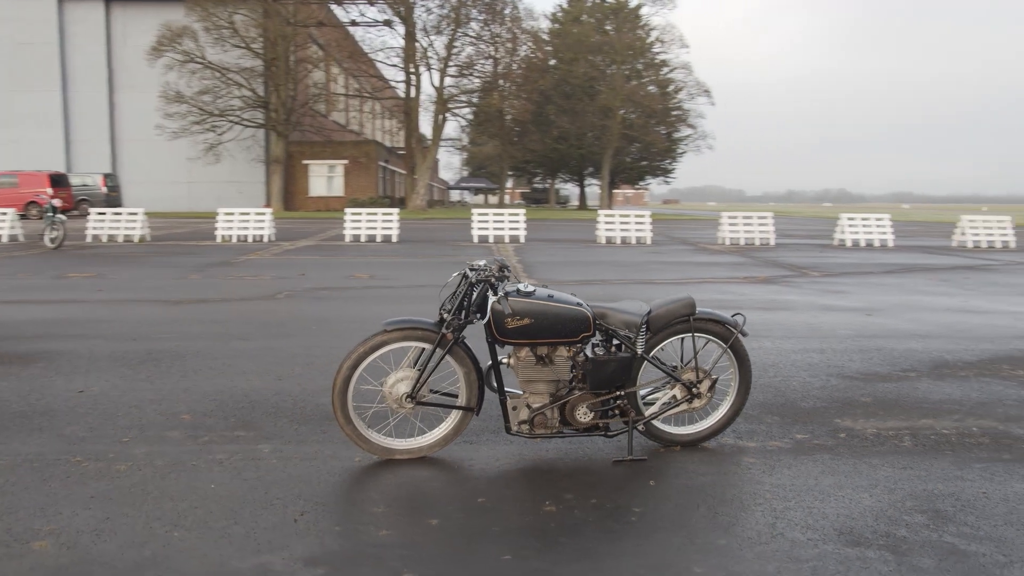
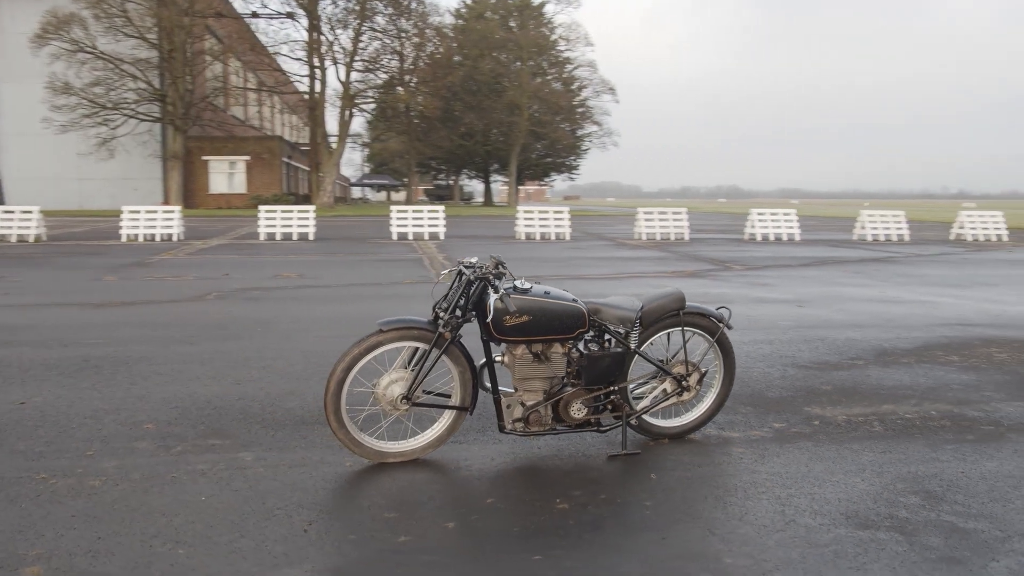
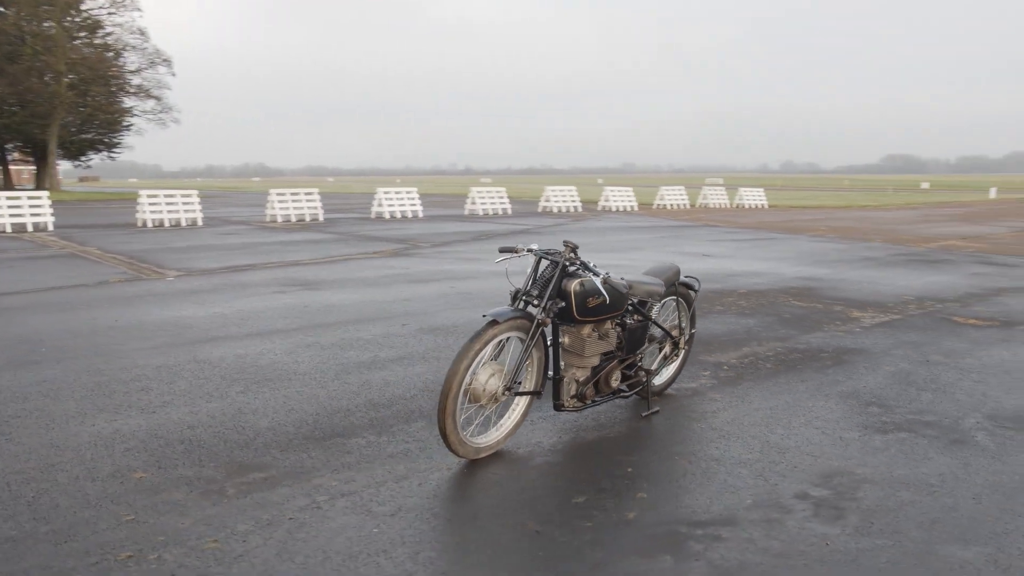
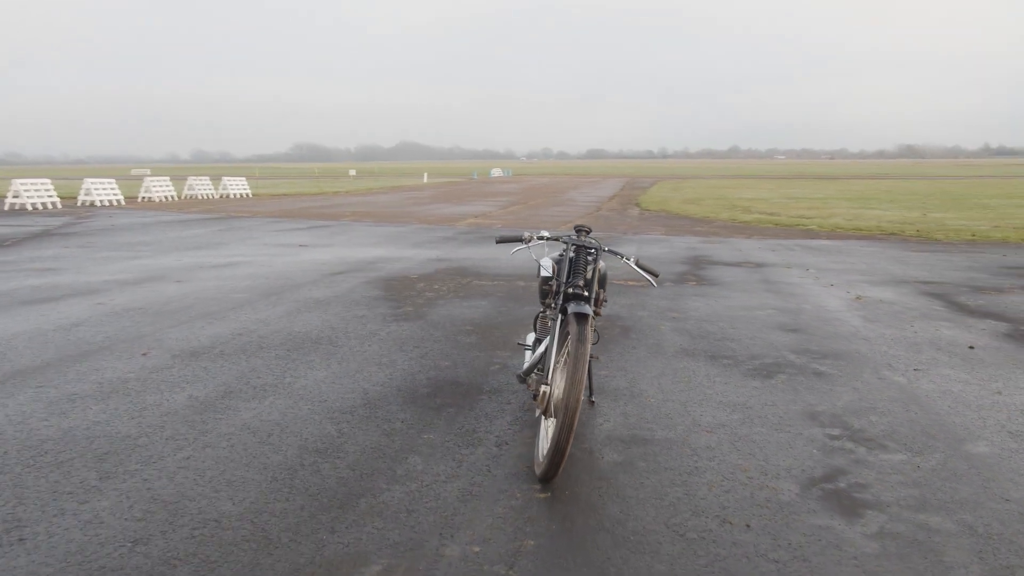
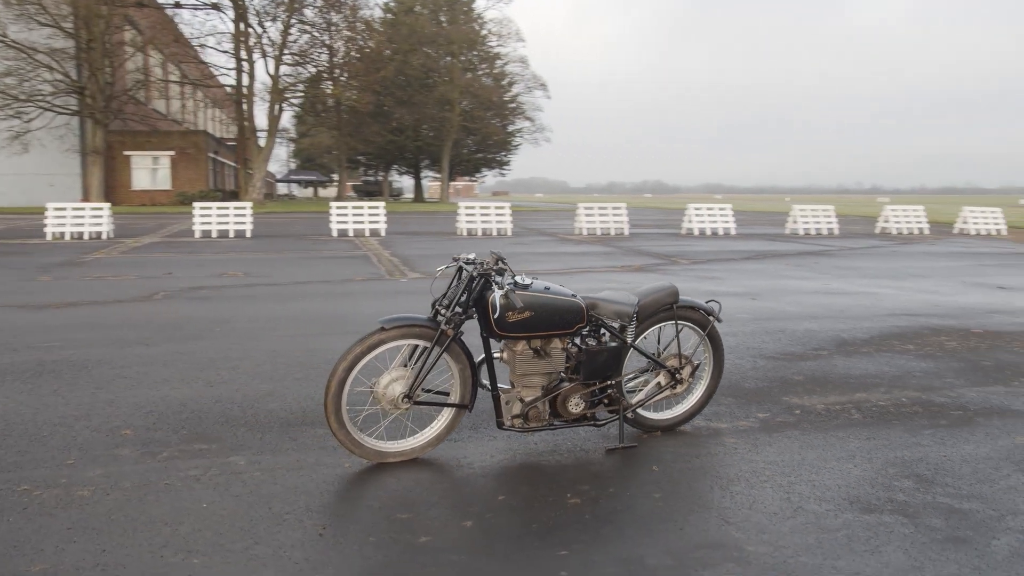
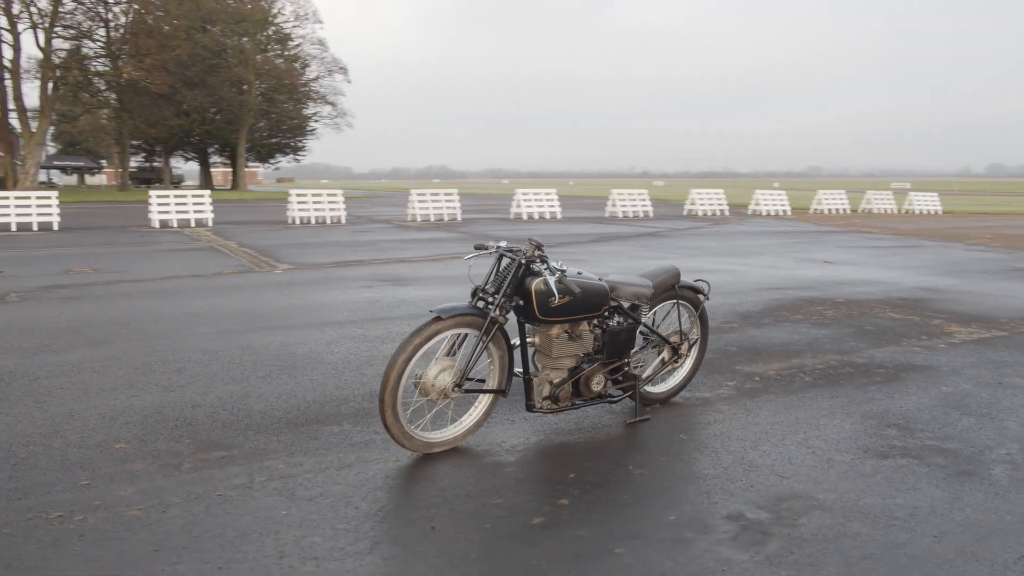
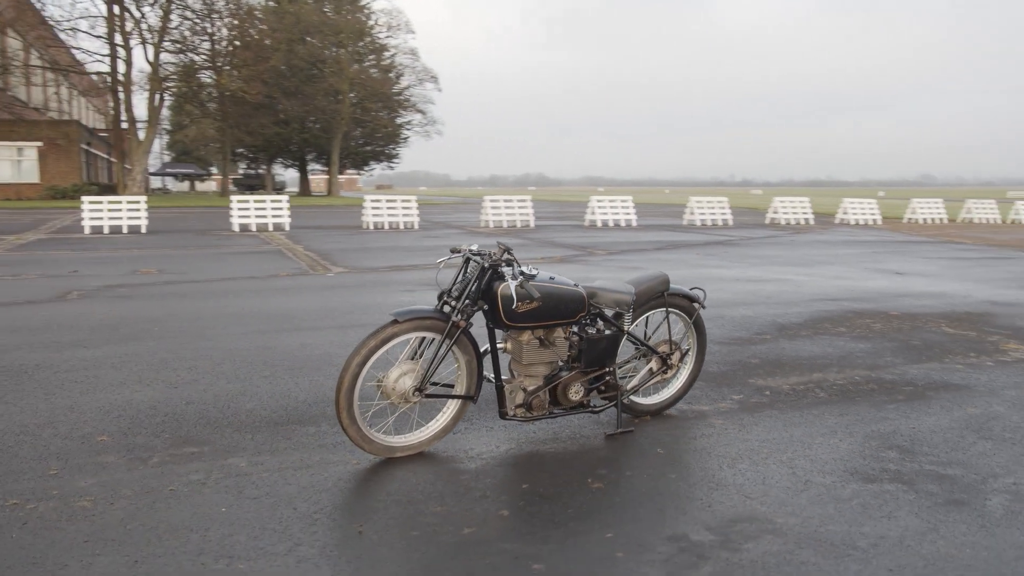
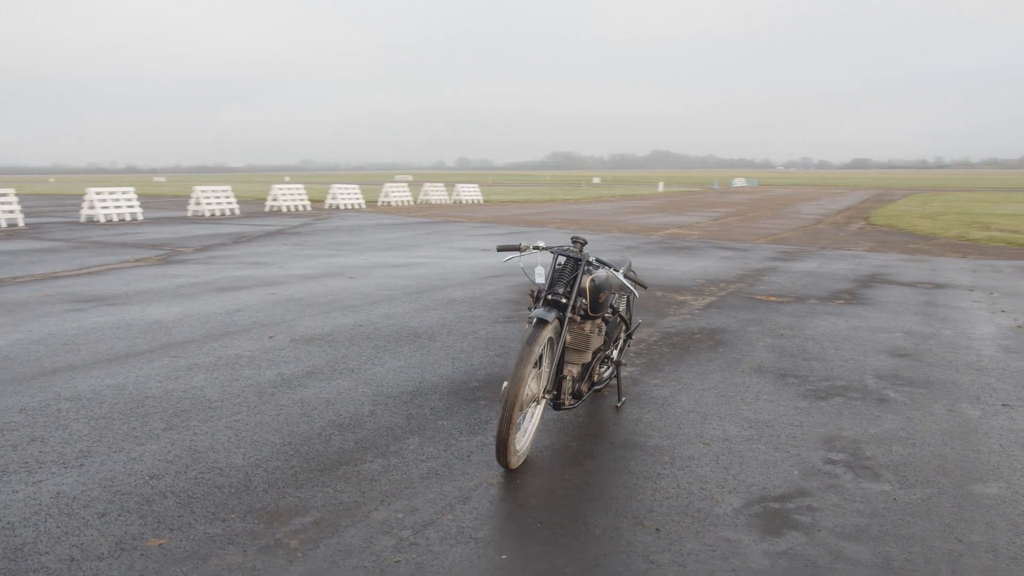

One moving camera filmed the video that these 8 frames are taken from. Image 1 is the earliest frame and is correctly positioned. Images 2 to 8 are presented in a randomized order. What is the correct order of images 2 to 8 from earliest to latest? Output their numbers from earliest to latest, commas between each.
2, 5, 7, 6, 3, 8, 4
